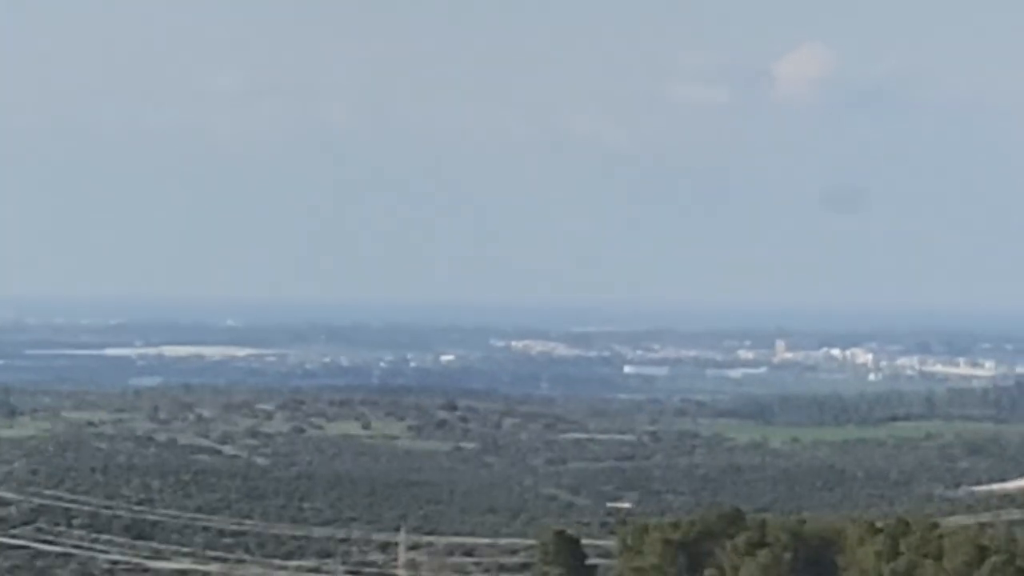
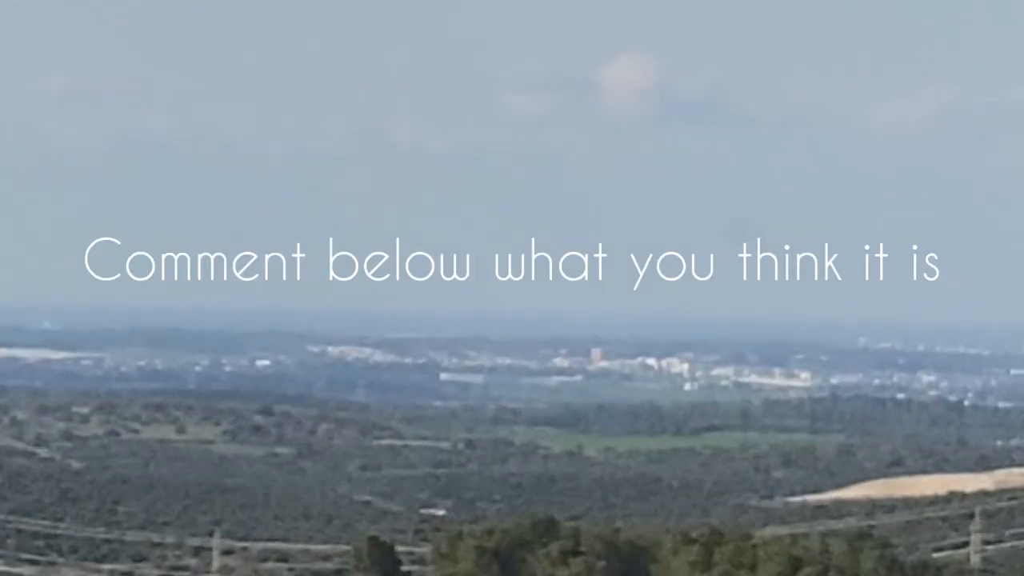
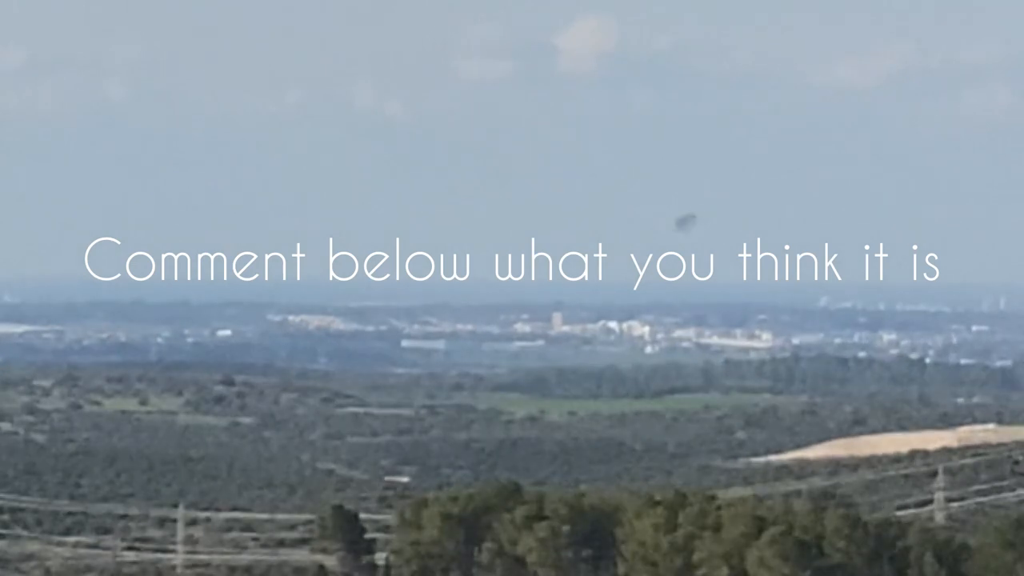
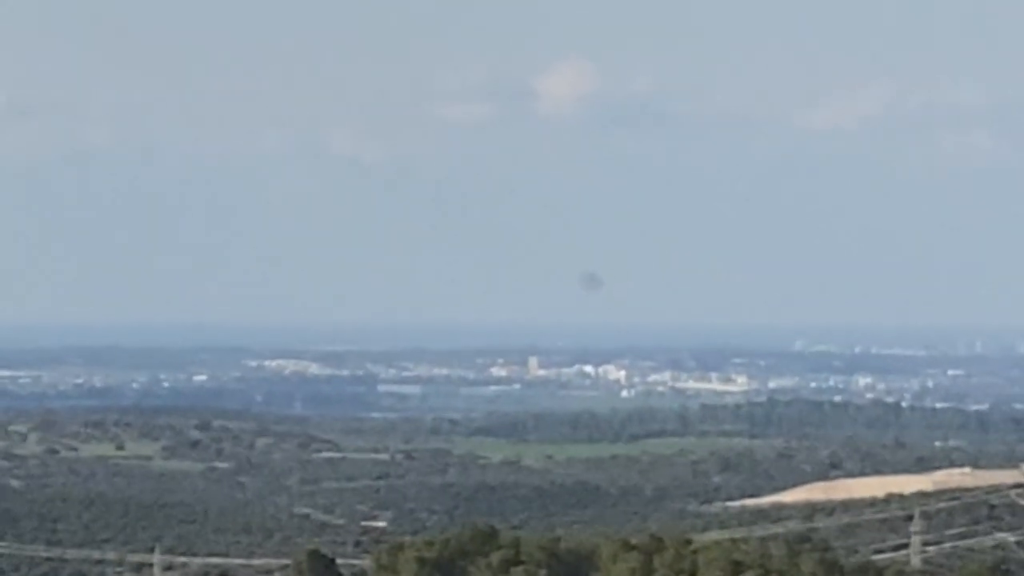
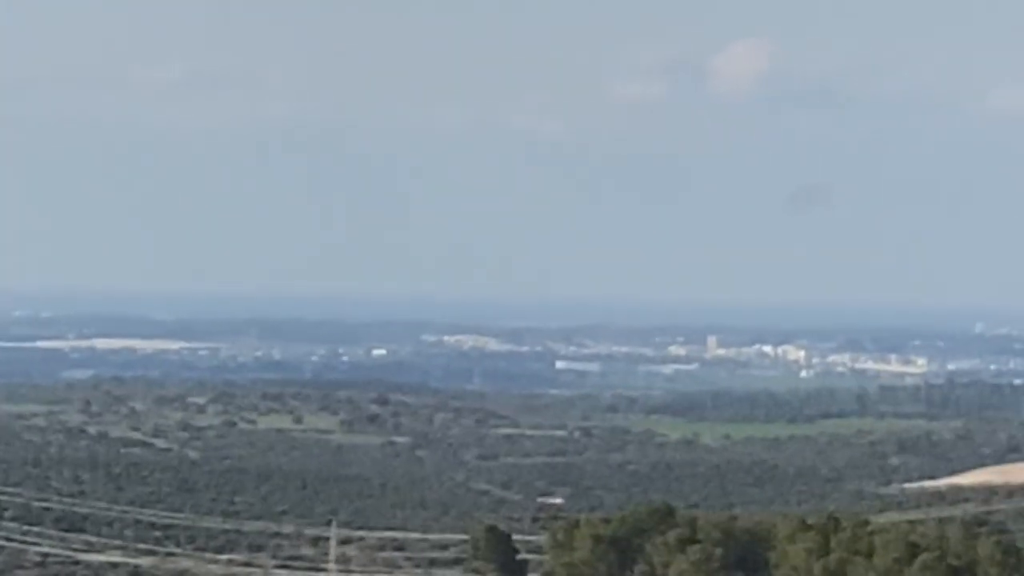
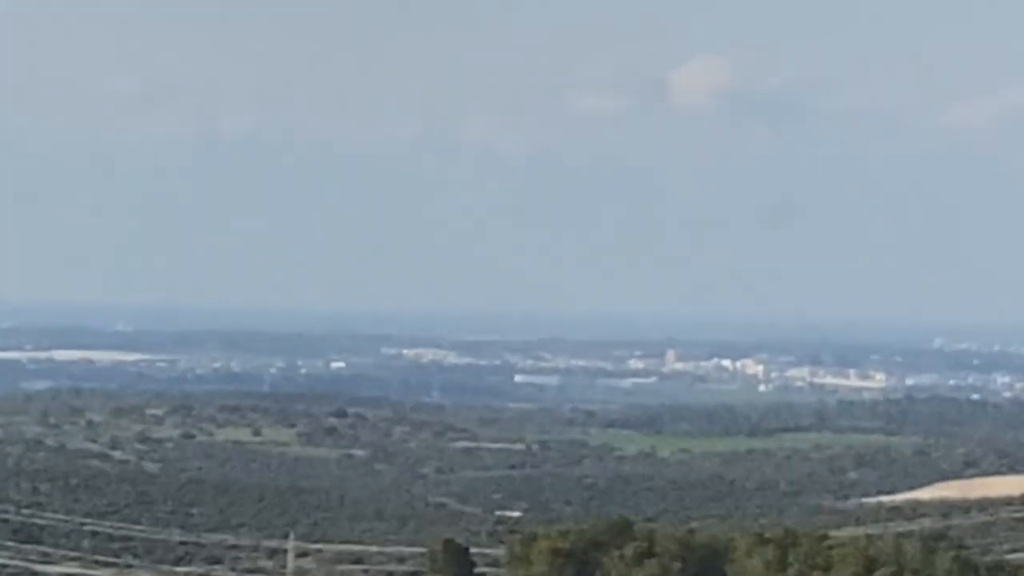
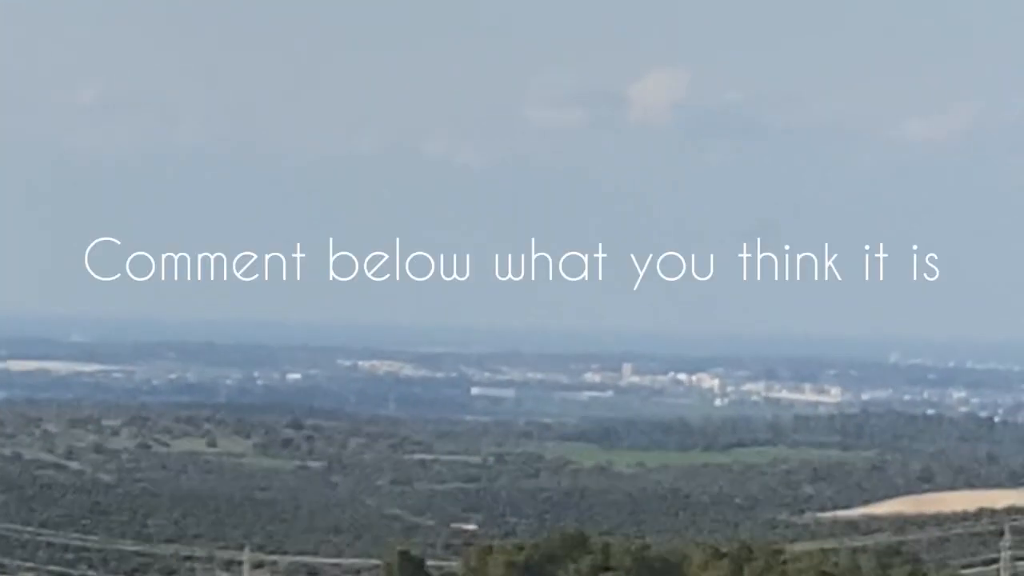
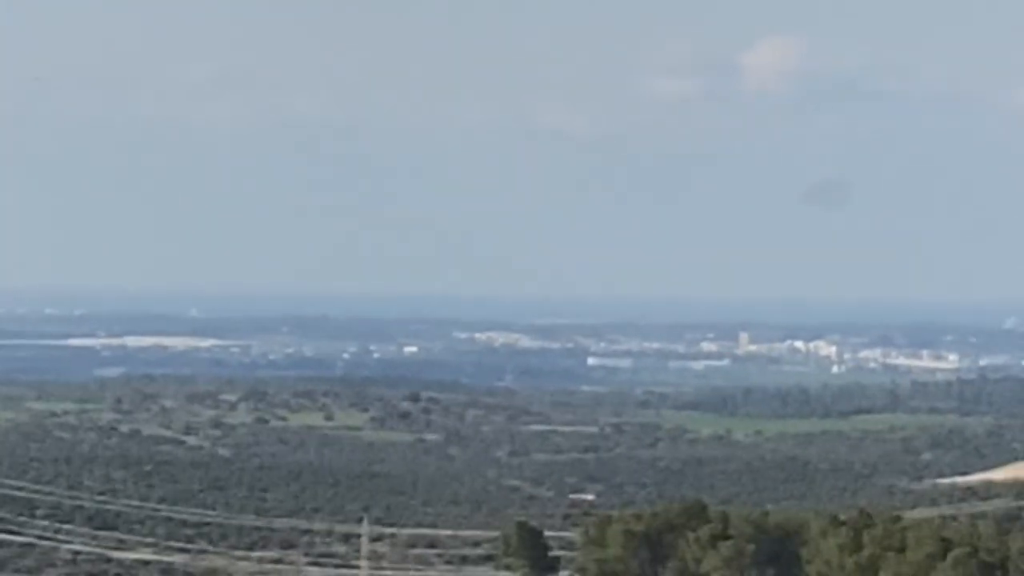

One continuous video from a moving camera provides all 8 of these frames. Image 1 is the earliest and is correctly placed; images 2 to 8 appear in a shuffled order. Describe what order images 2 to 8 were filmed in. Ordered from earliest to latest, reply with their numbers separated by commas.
8, 5, 6, 7, 2, 3, 4
